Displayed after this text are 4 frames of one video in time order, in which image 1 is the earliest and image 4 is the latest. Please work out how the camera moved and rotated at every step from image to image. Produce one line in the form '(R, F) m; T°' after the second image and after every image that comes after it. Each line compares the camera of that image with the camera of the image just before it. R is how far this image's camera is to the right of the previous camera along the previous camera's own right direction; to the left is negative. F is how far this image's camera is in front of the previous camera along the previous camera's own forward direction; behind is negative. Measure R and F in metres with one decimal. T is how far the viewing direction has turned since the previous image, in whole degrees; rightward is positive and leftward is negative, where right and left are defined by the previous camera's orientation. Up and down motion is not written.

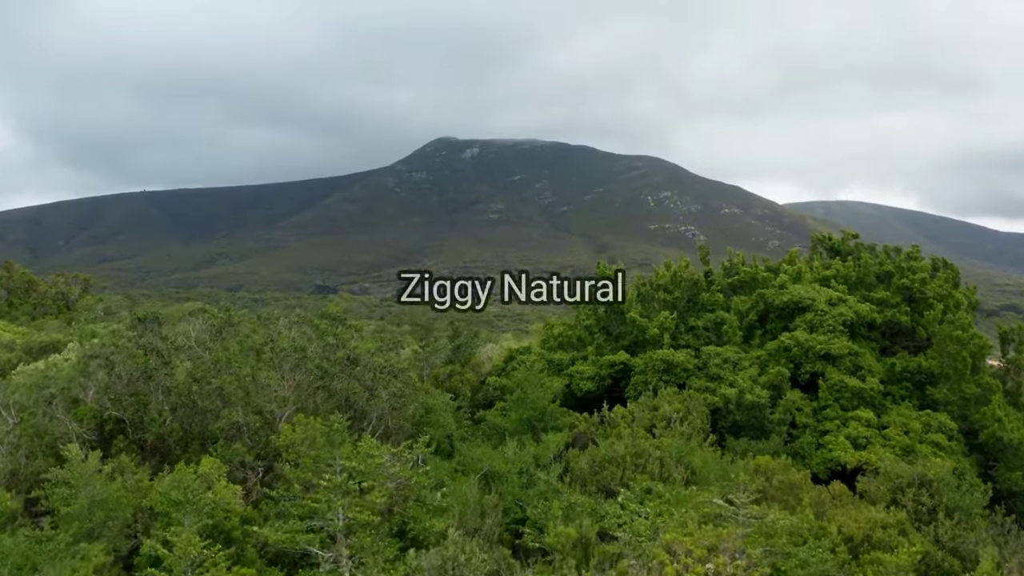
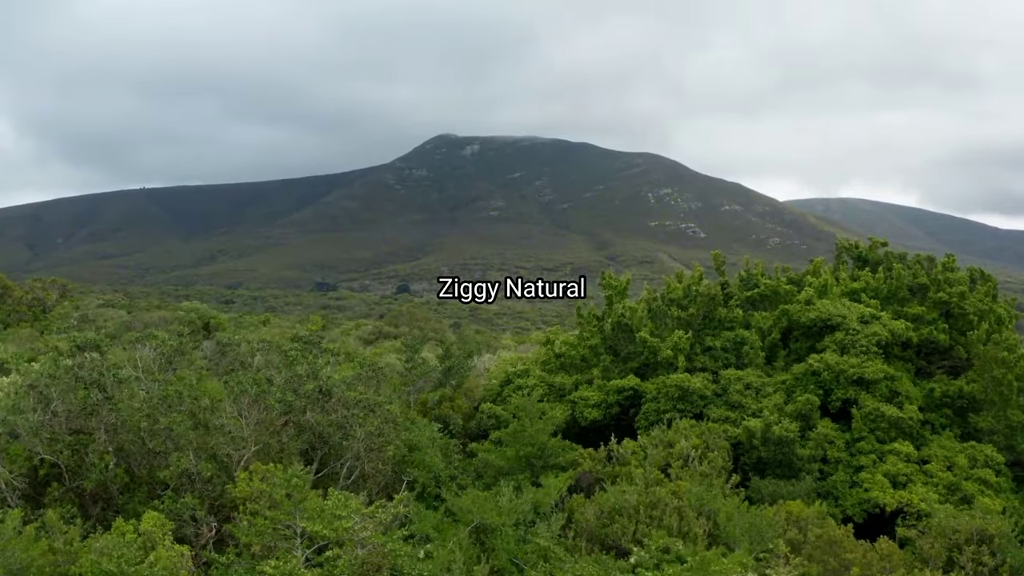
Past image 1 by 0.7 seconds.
(0.0, +0.8) m; 0°
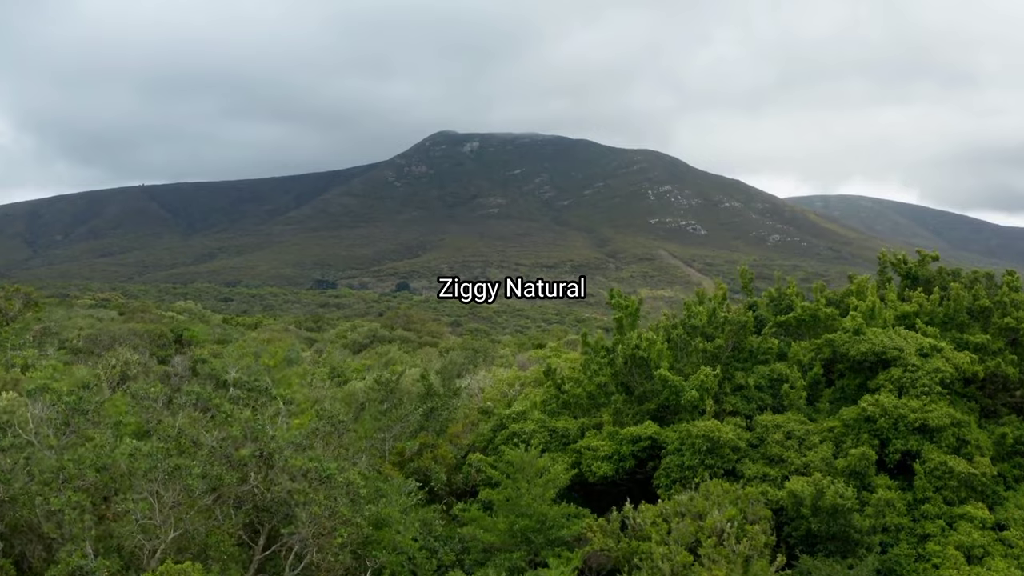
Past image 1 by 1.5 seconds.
(+0.1, +1.2) m; 0°
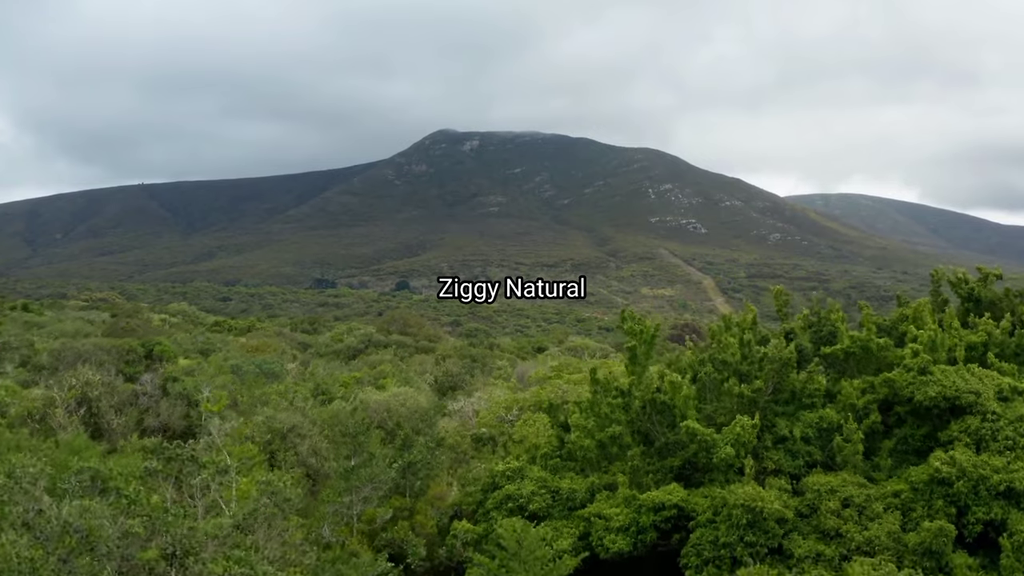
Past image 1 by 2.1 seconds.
(0.0, +1.1) m; 0°
